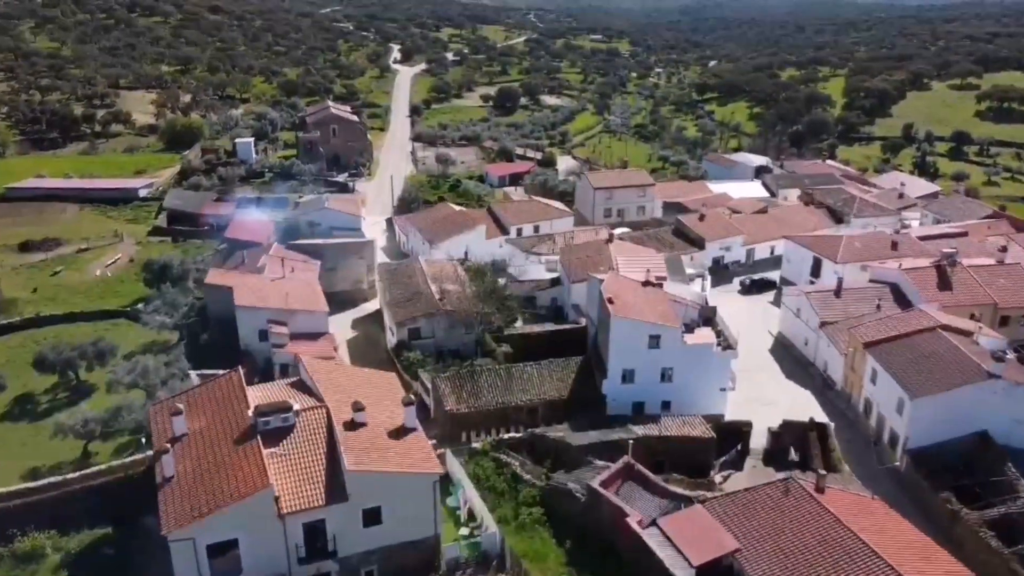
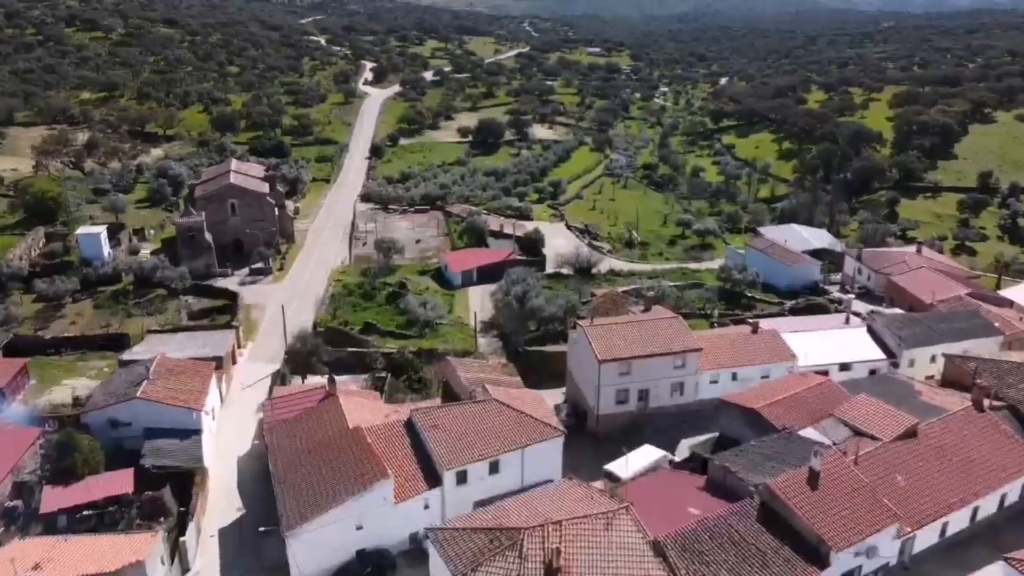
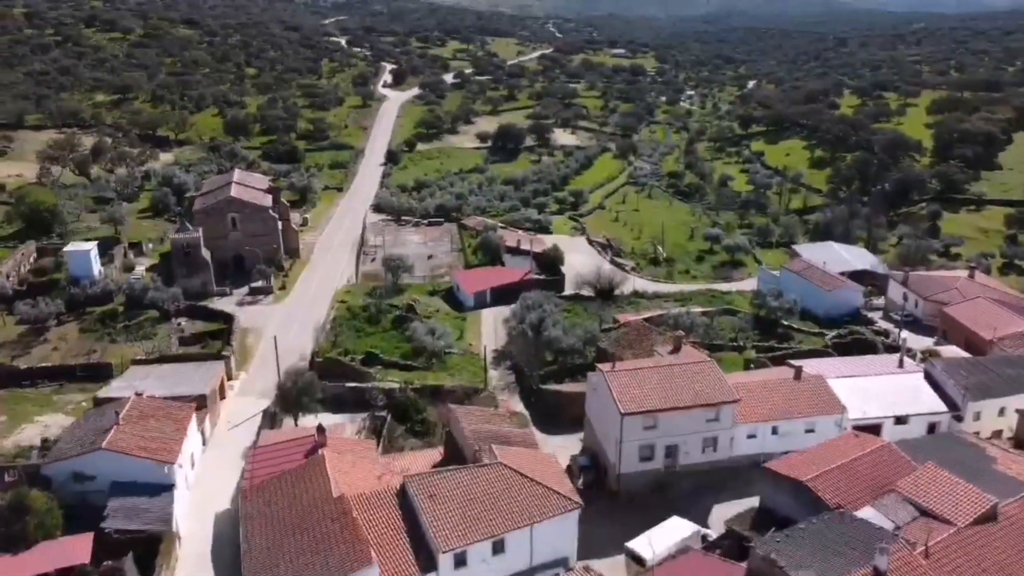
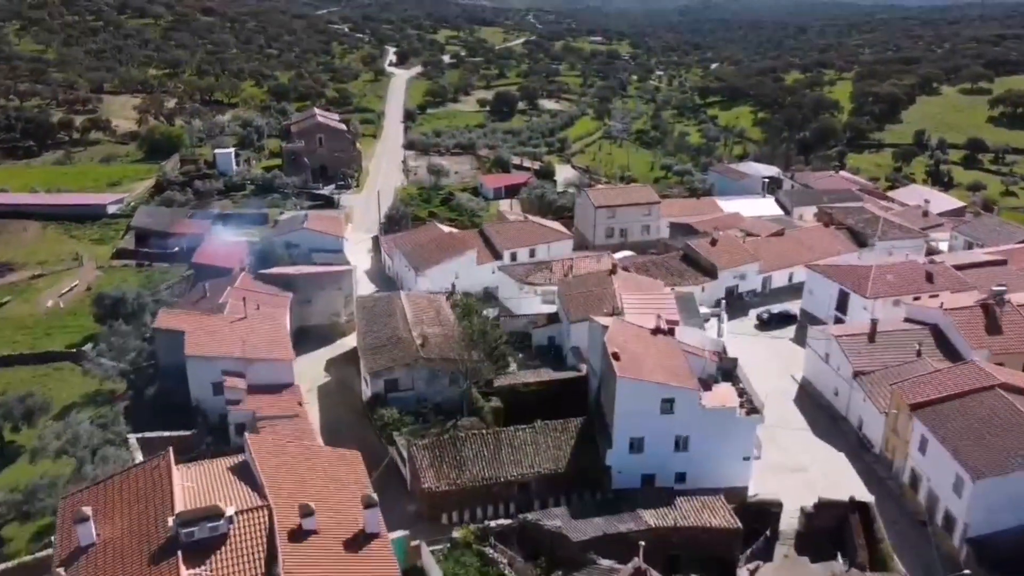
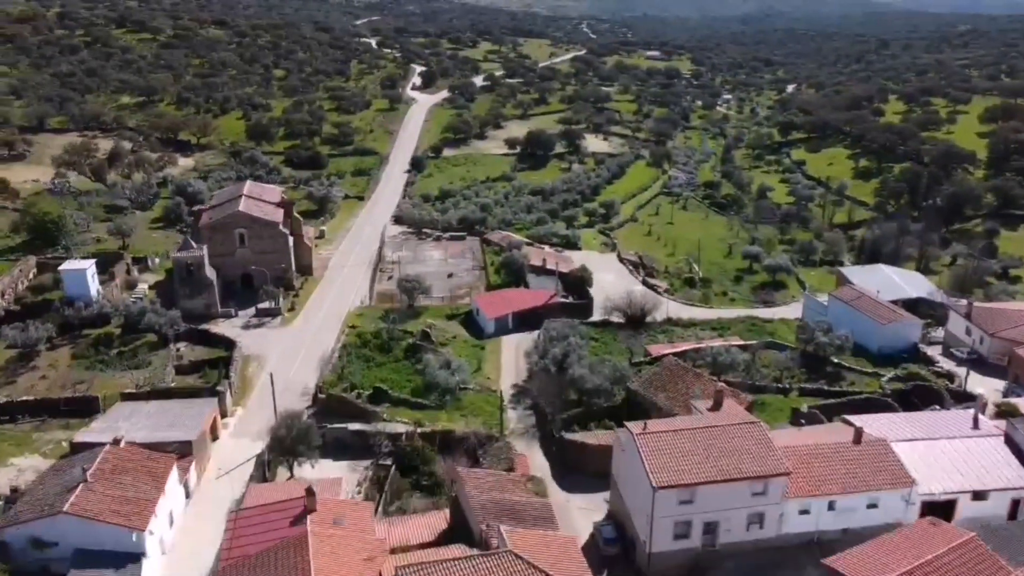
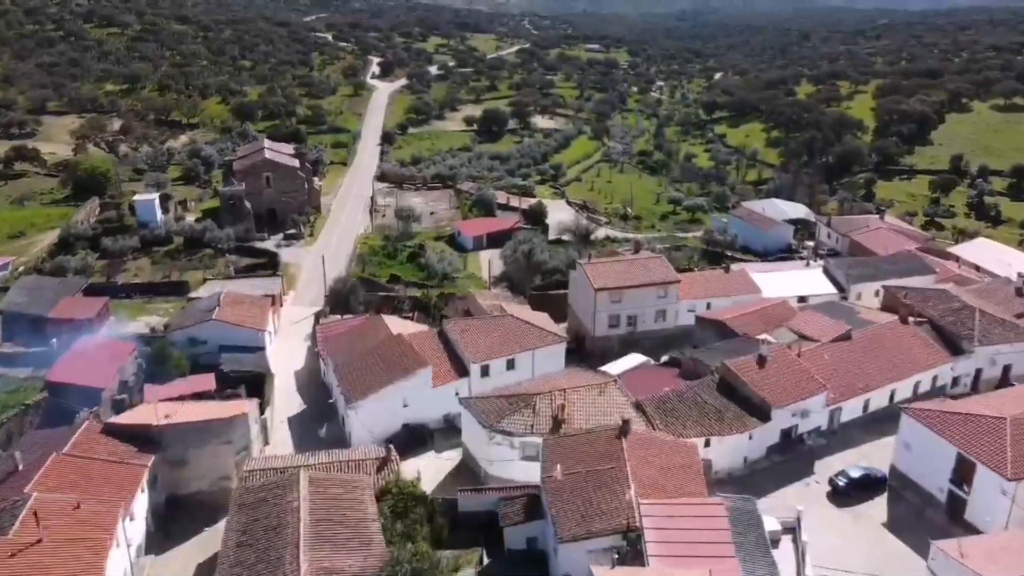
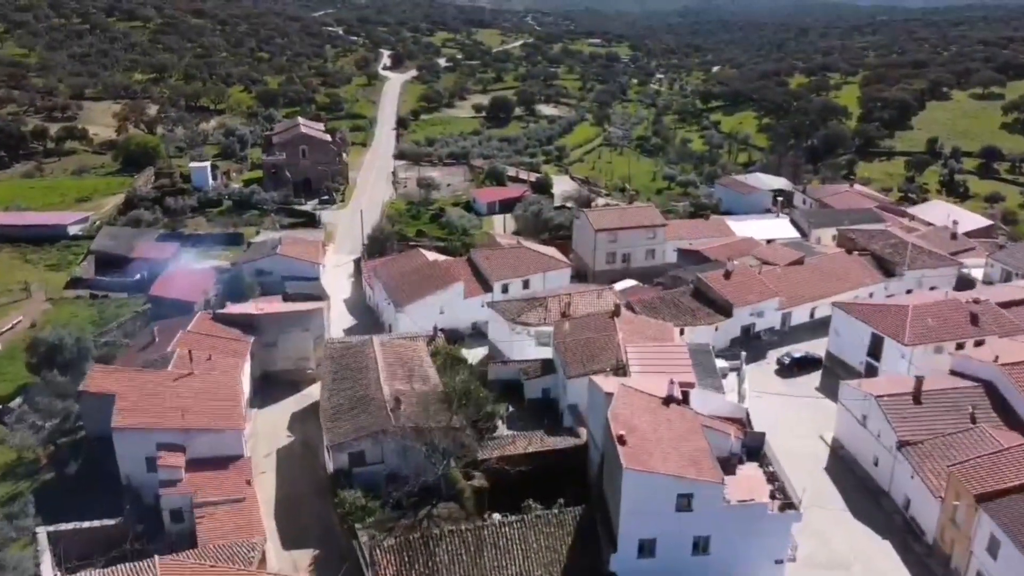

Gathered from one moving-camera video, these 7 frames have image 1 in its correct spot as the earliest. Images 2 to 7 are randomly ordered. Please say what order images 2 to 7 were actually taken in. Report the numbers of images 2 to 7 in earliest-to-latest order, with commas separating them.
4, 7, 6, 2, 3, 5
